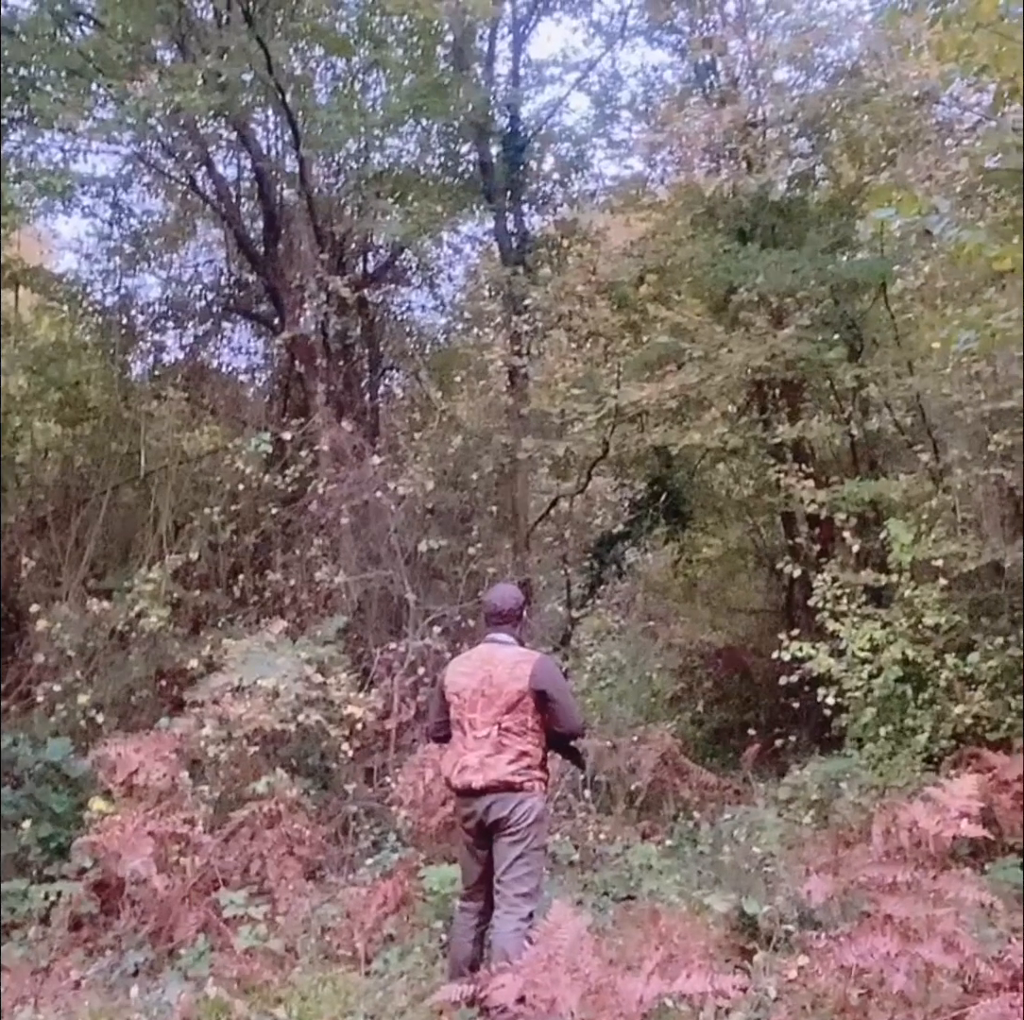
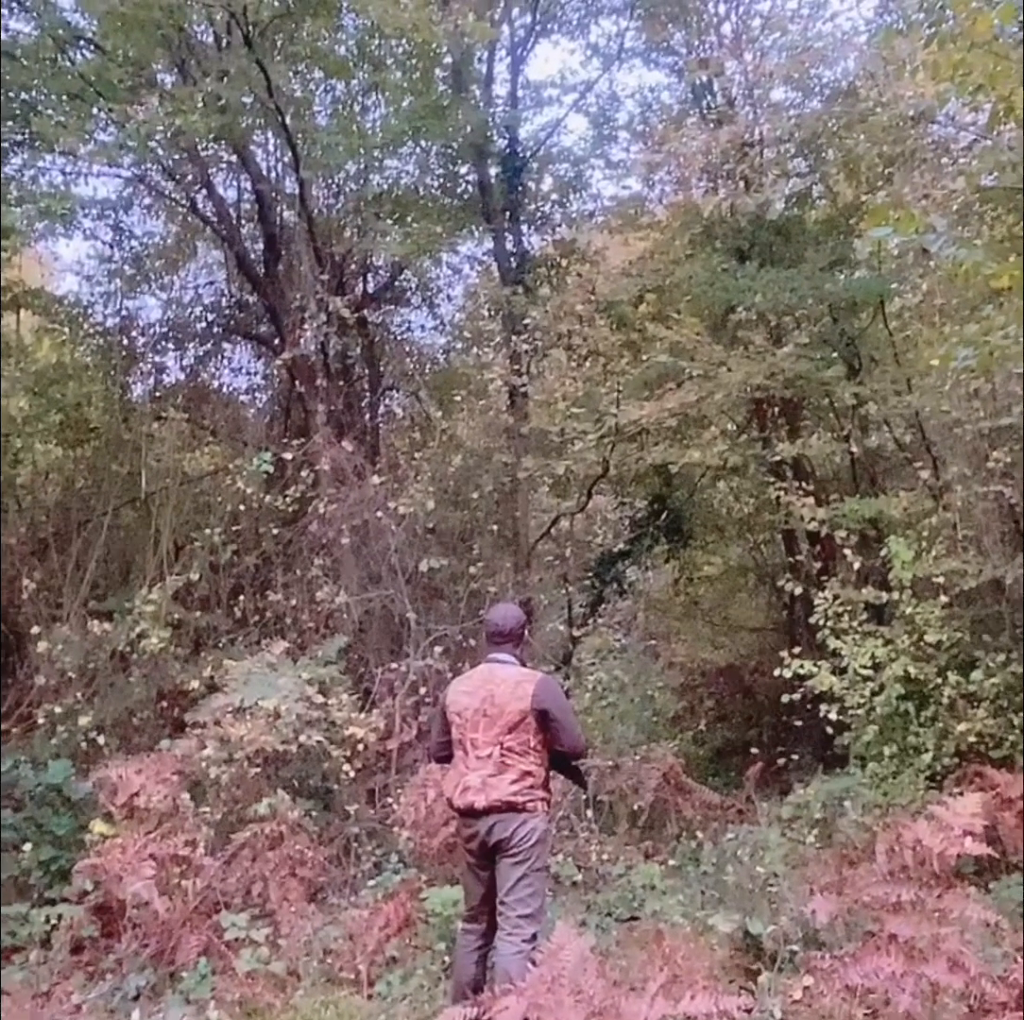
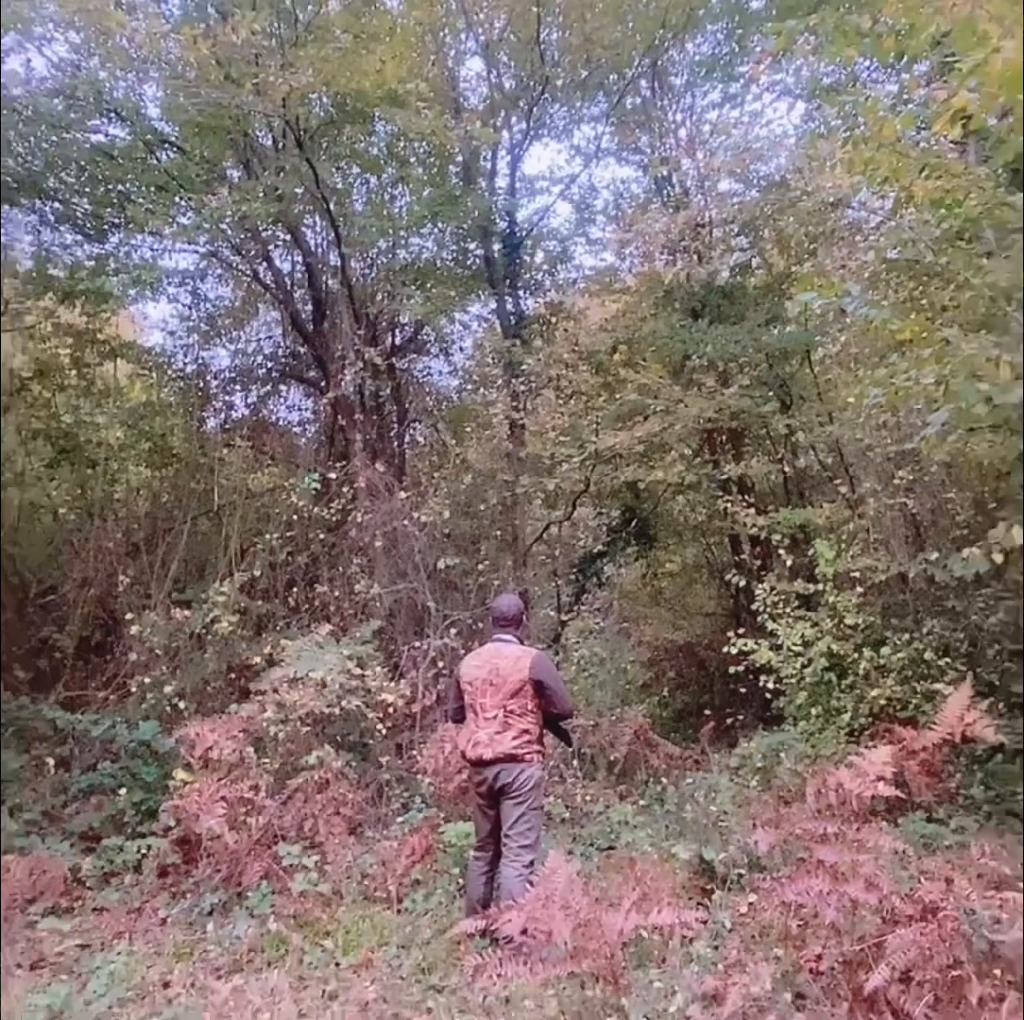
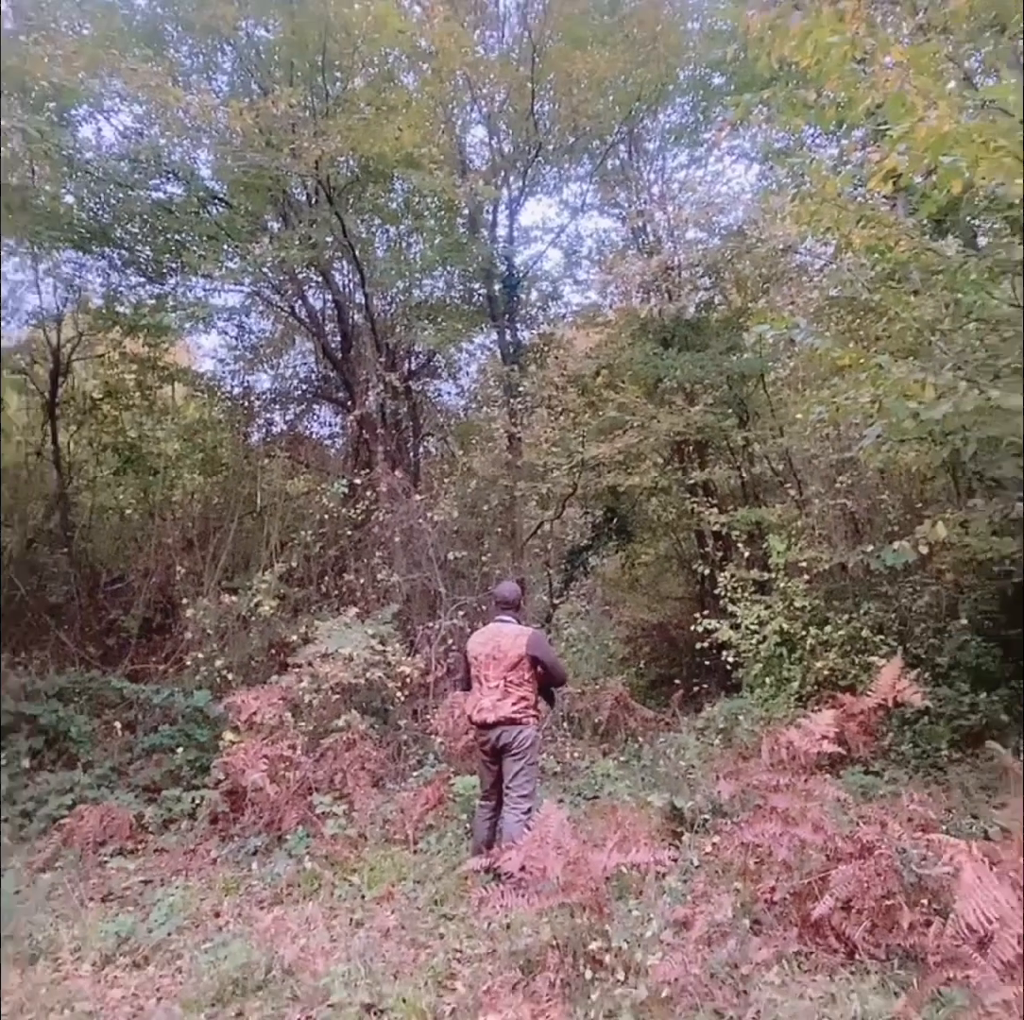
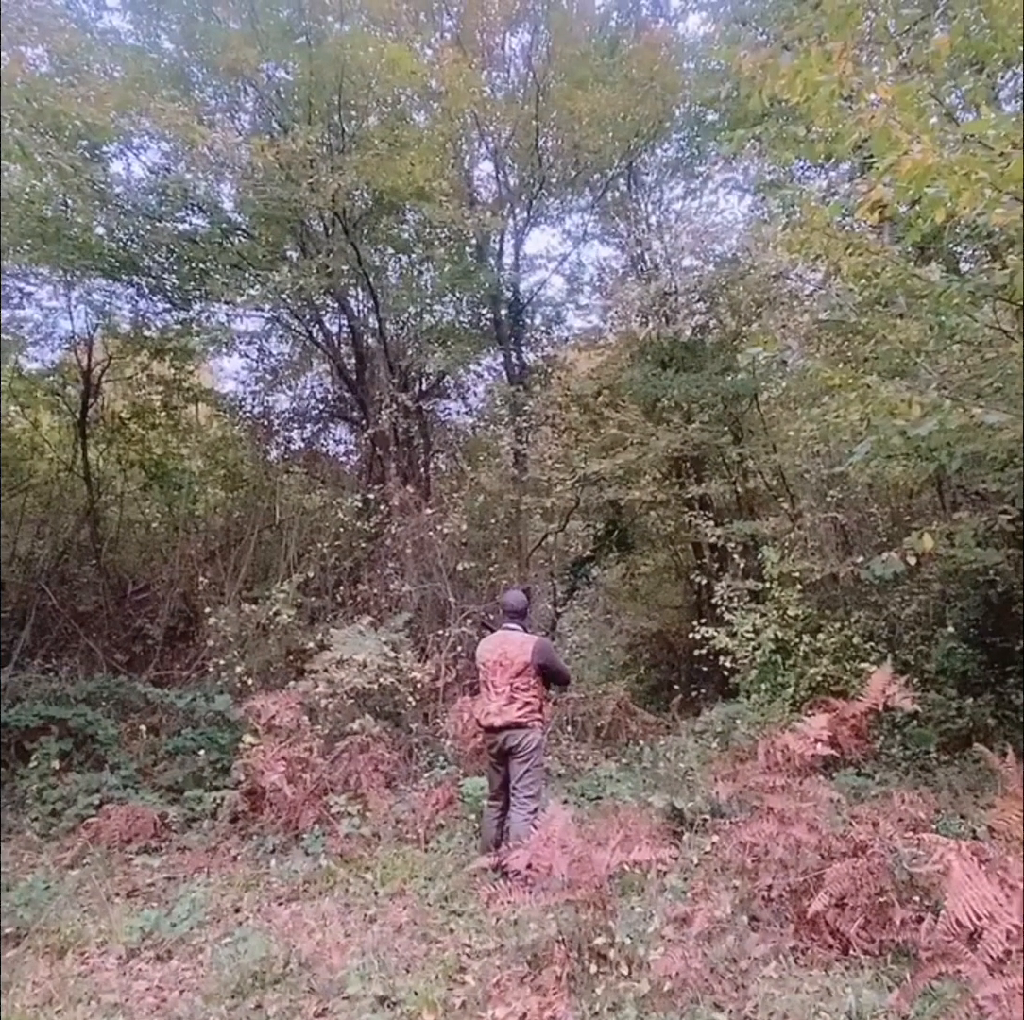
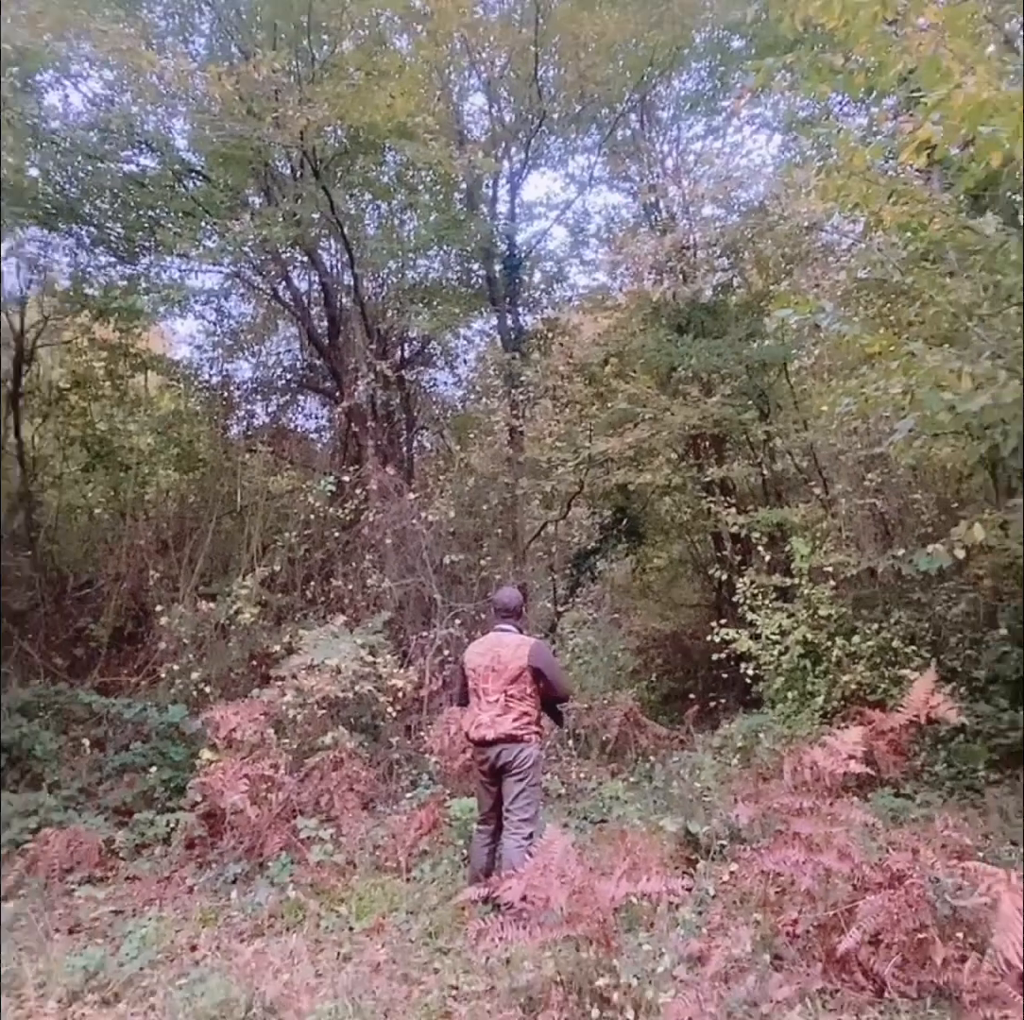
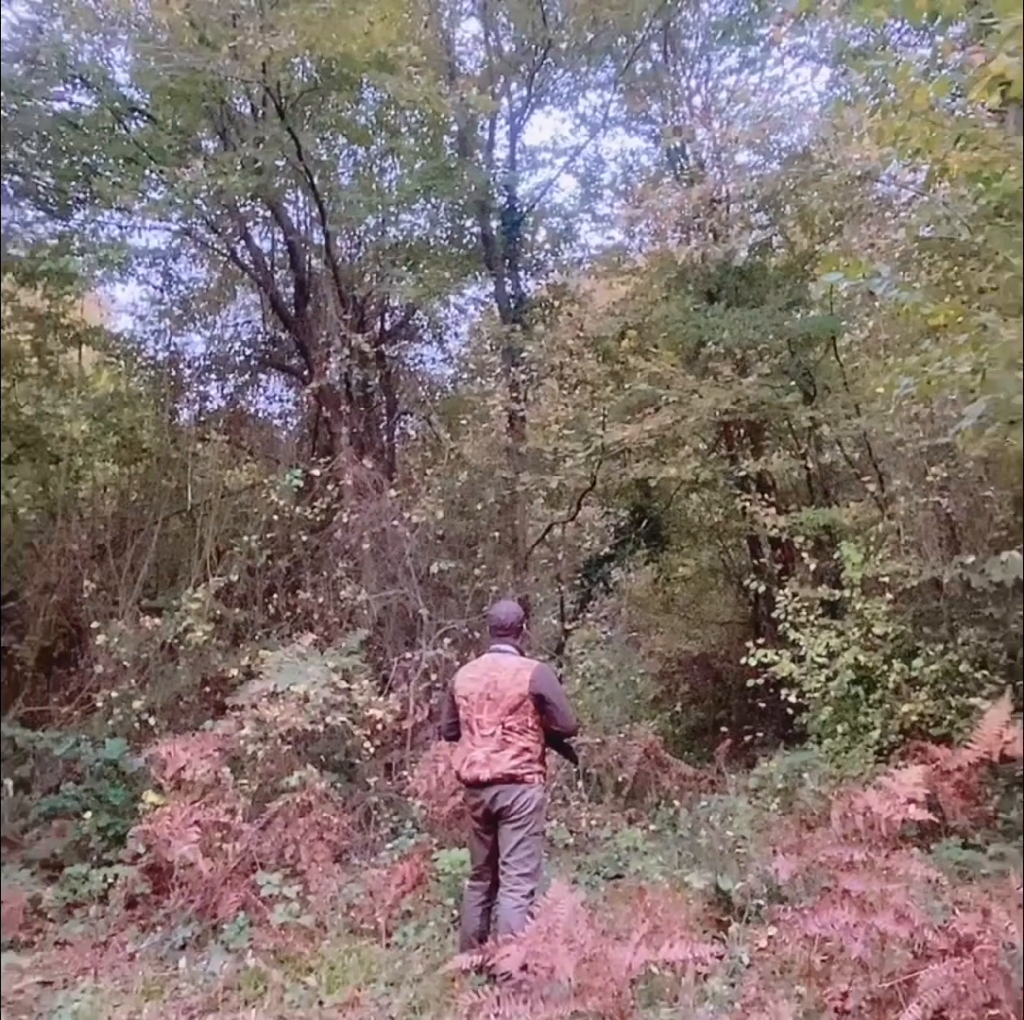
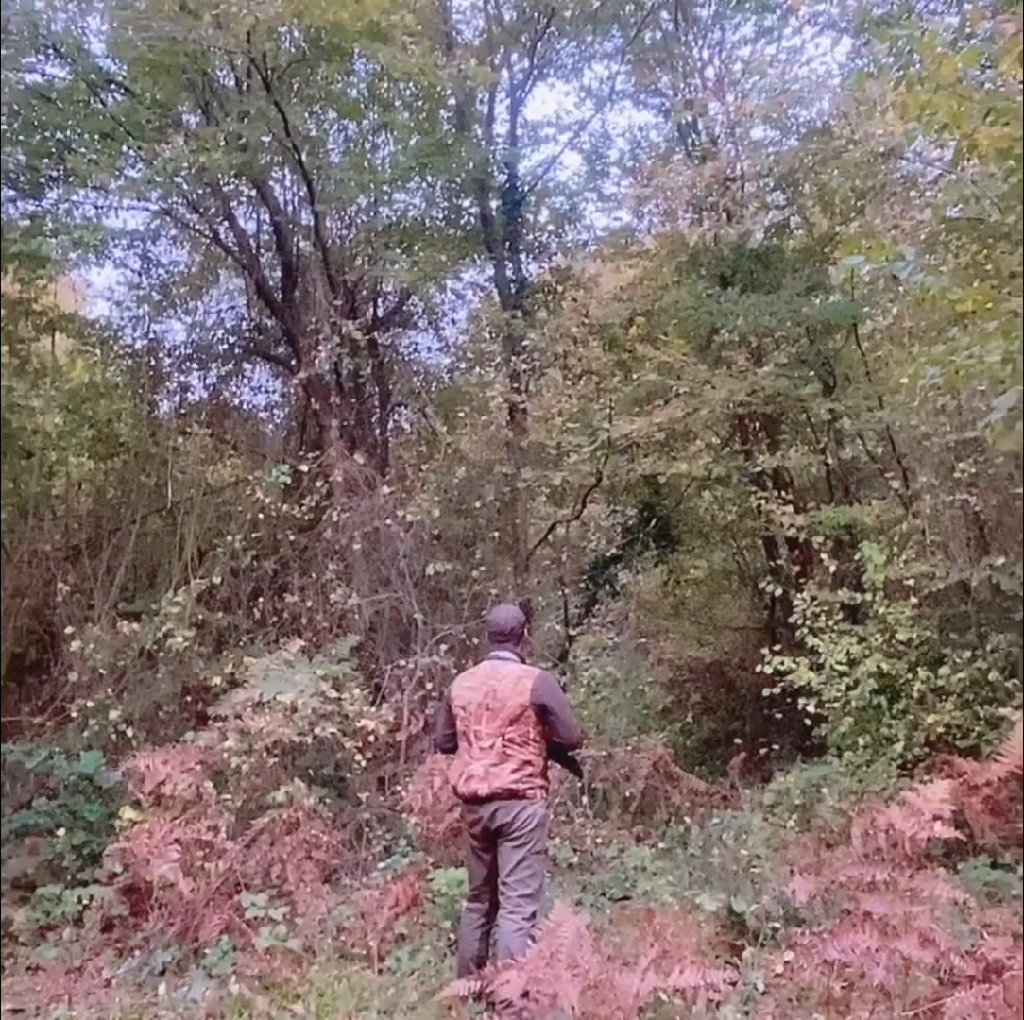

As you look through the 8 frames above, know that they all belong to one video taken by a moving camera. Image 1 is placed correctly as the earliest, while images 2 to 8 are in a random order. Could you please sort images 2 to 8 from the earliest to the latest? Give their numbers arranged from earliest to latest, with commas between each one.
2, 8, 7, 3, 6, 4, 5
